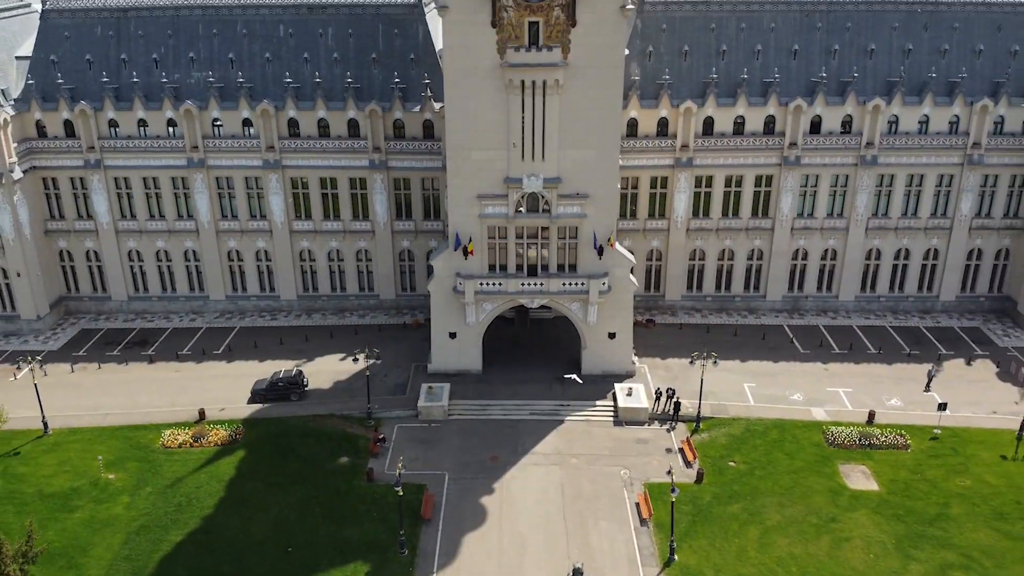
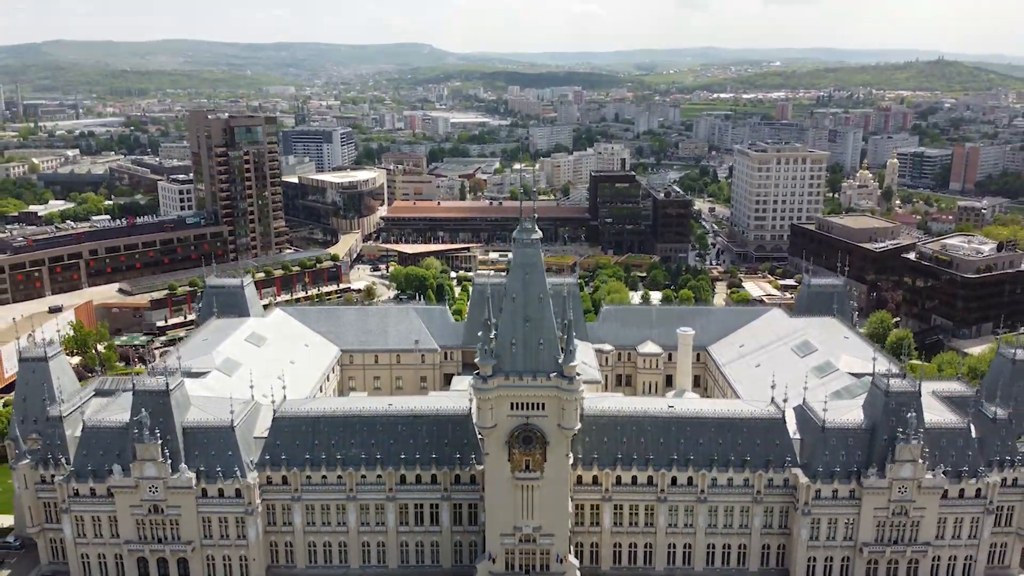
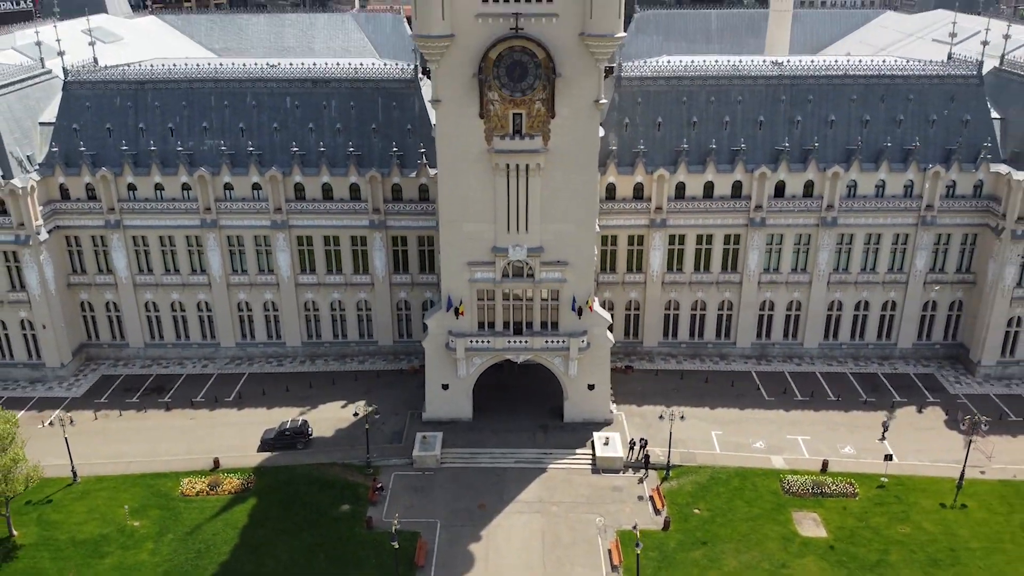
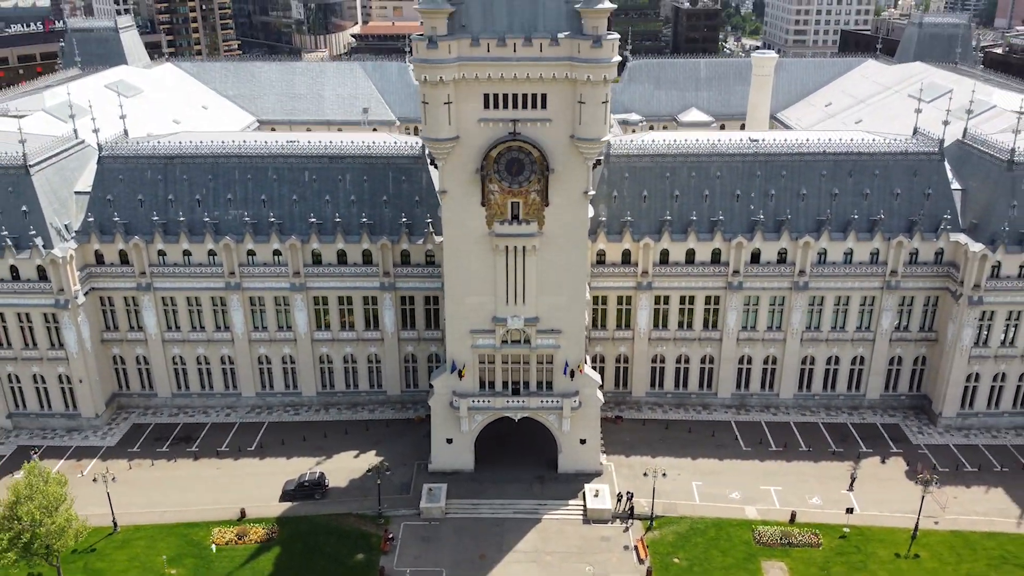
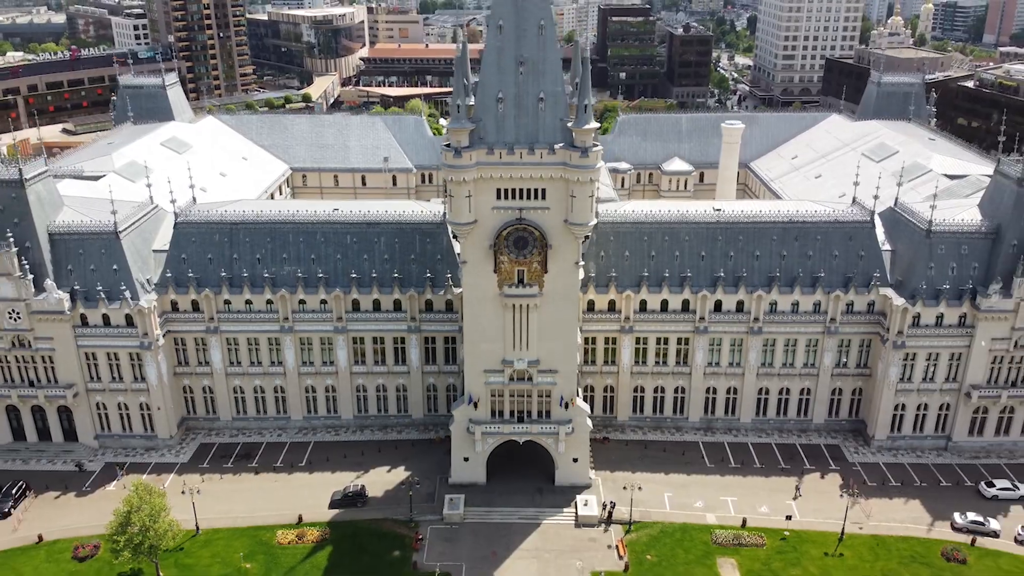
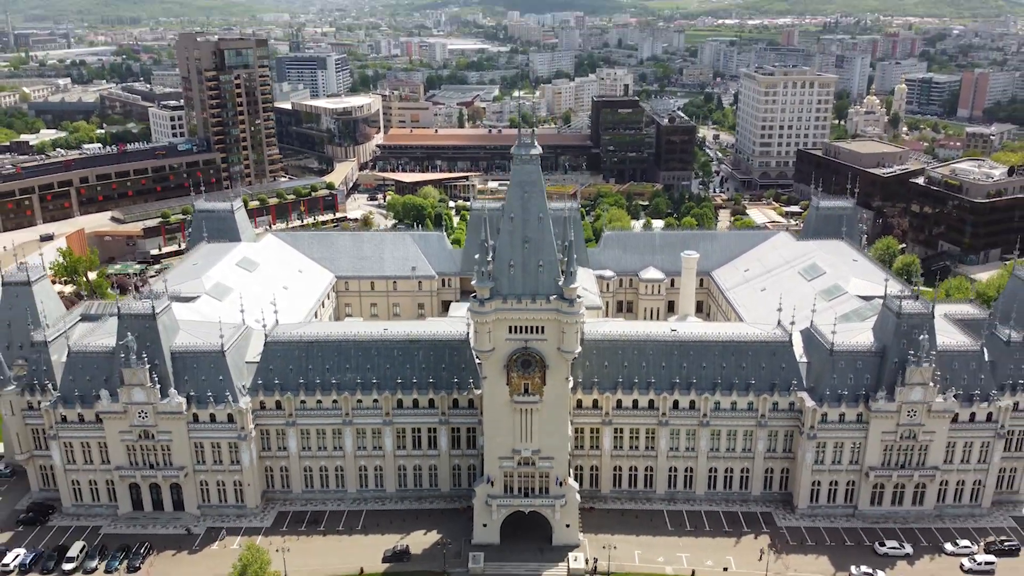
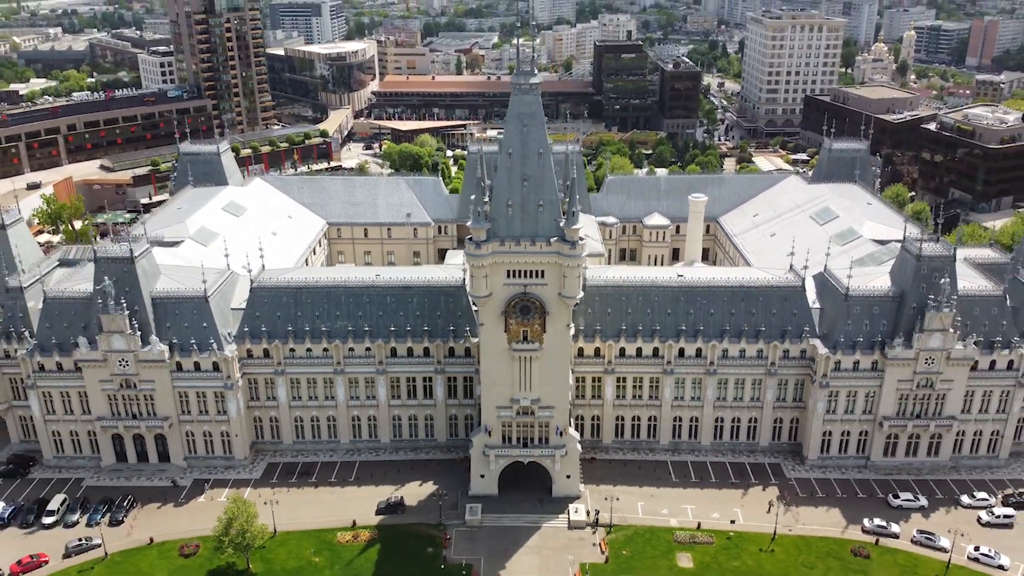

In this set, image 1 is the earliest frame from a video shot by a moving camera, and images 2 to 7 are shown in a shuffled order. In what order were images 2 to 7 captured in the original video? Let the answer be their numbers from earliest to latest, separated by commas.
3, 4, 5, 7, 6, 2
